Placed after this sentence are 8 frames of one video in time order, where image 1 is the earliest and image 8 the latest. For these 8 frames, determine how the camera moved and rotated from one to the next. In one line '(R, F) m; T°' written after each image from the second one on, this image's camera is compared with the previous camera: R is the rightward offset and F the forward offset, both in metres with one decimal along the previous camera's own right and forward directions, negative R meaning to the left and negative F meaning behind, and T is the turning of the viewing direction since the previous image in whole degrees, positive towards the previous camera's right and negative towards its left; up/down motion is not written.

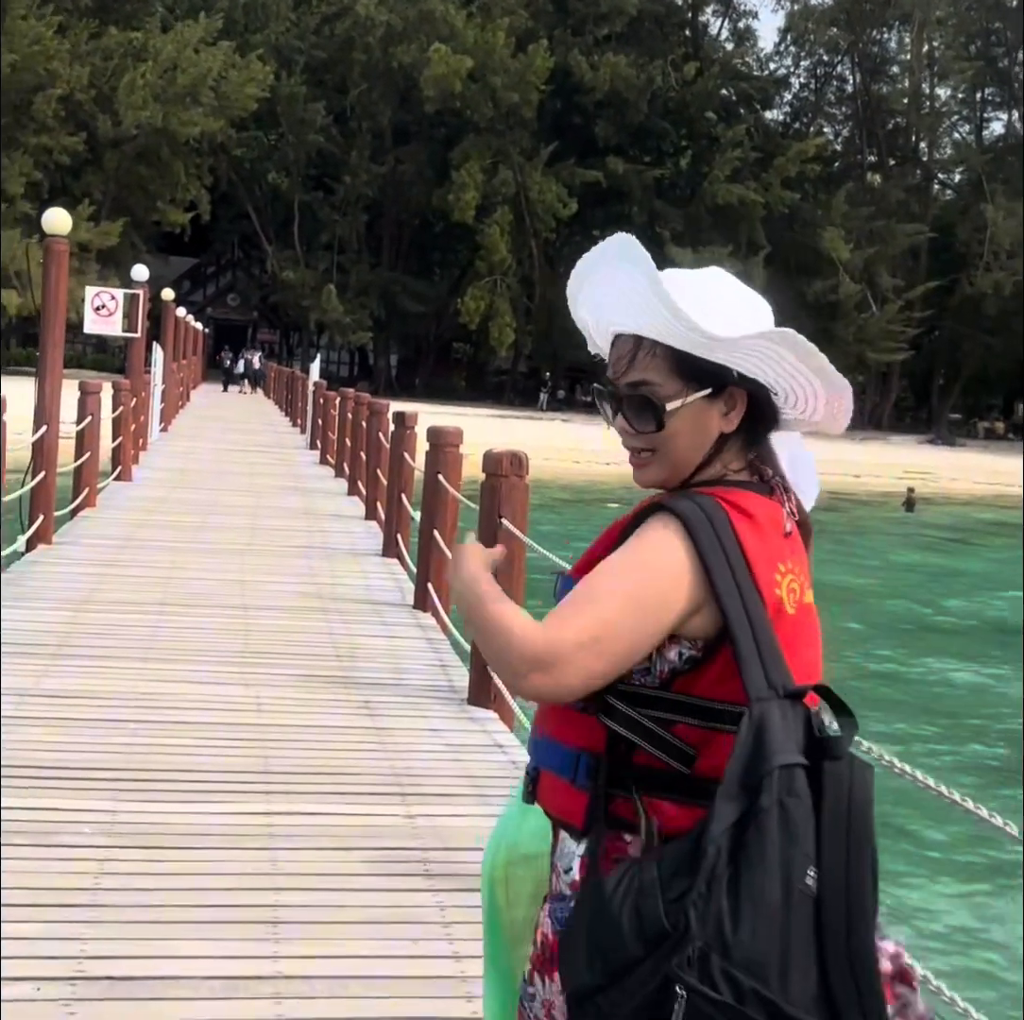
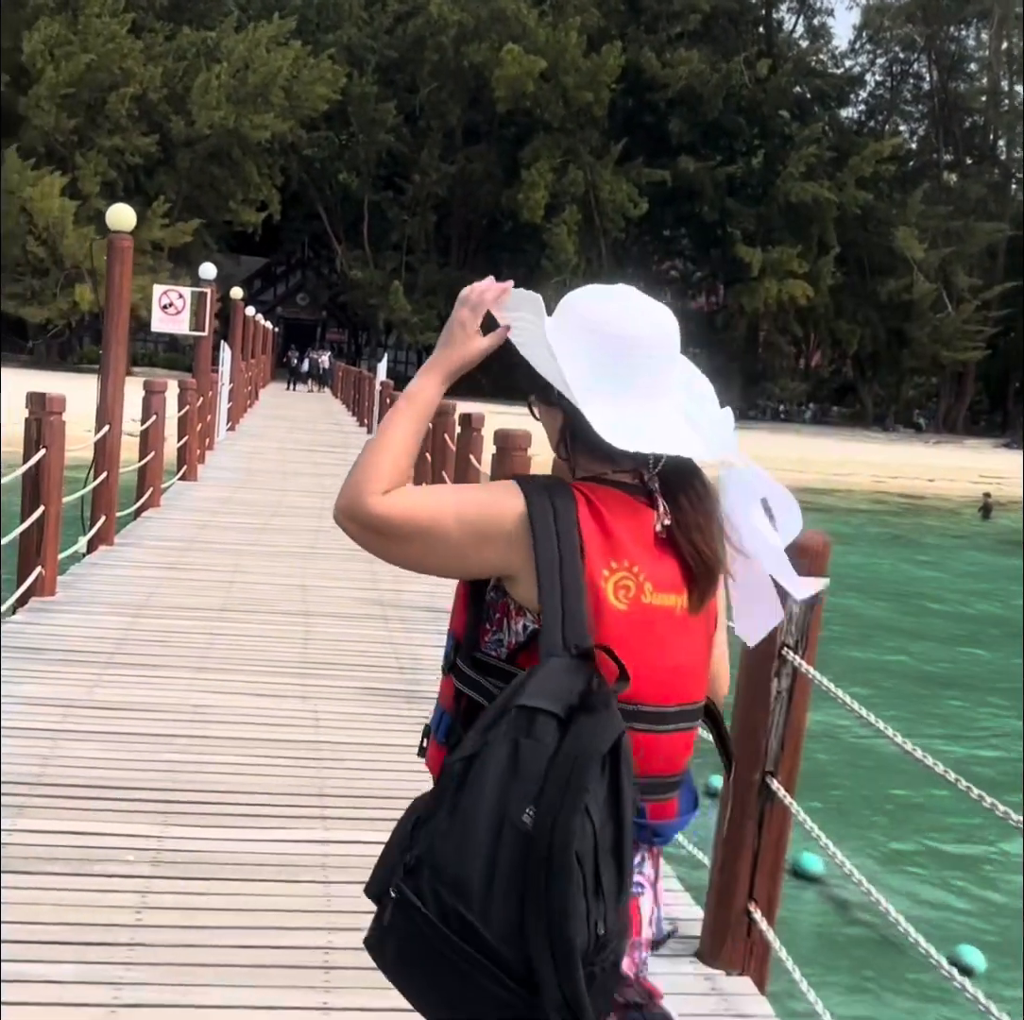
(0.0, +0.2) m; -3°
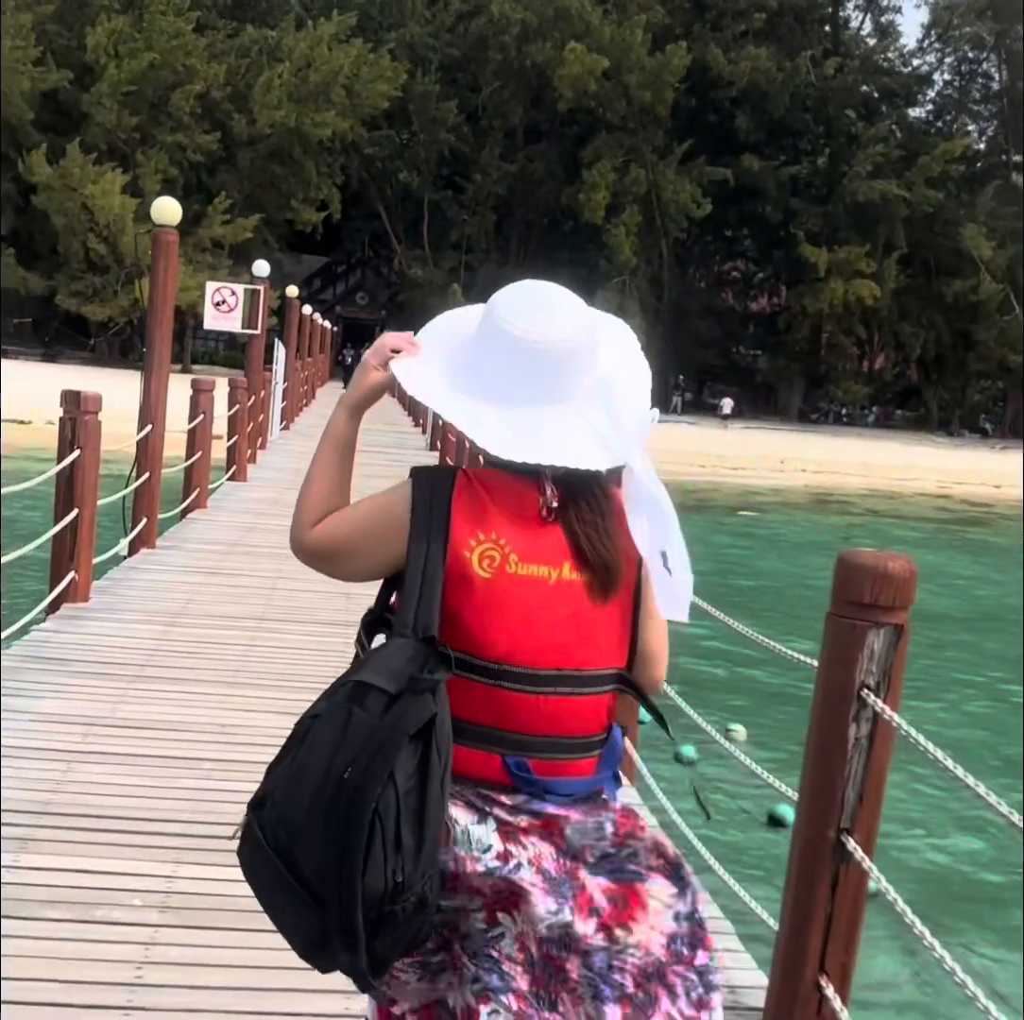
(0.0, +0.3) m; -2°
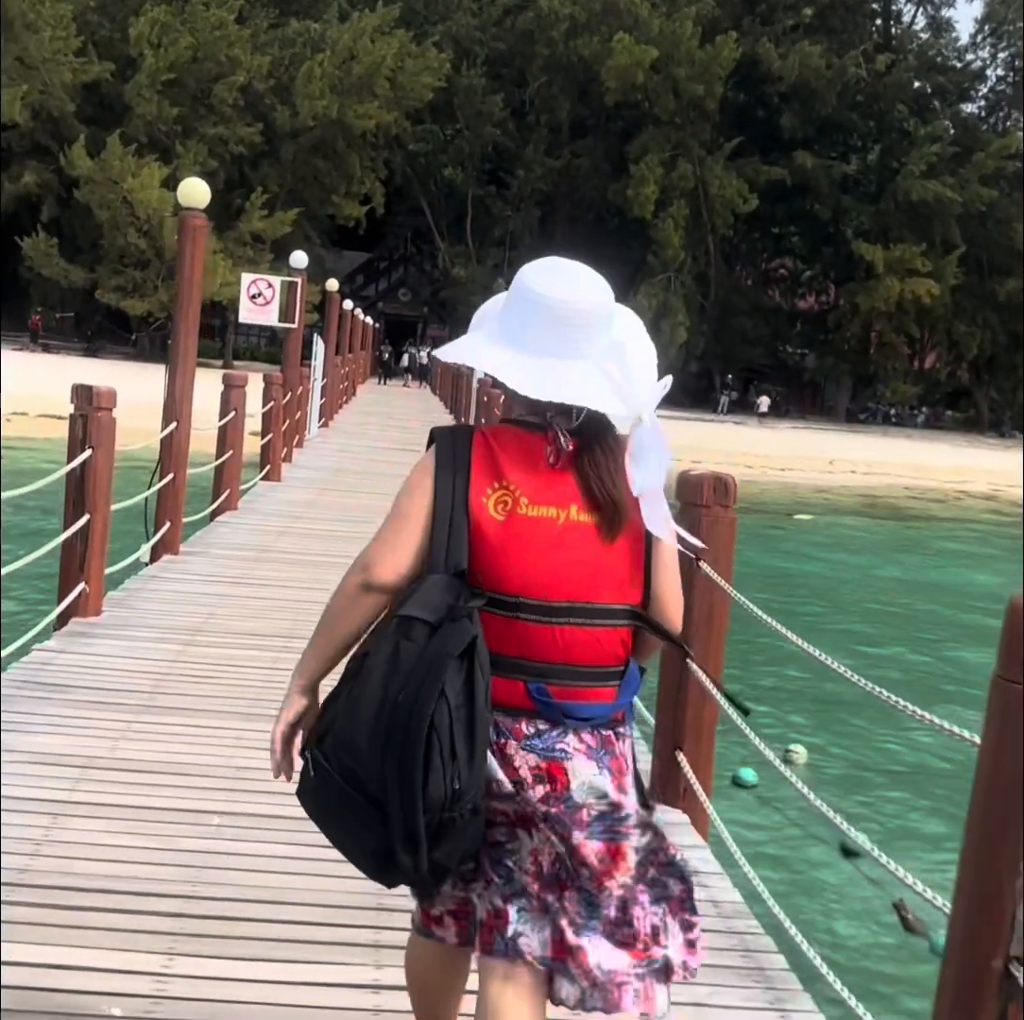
(-0.1, +0.6) m; -2°
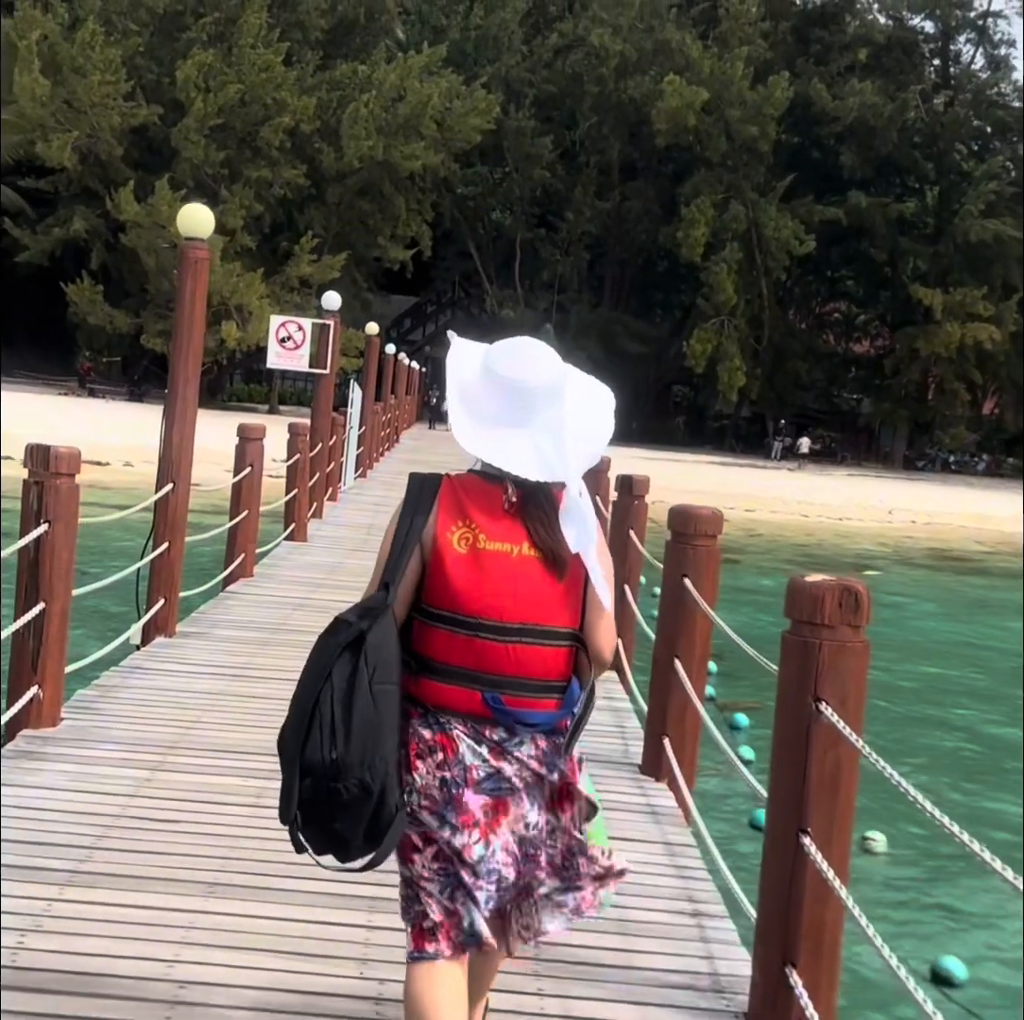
(0.0, +1.0) m; -2°
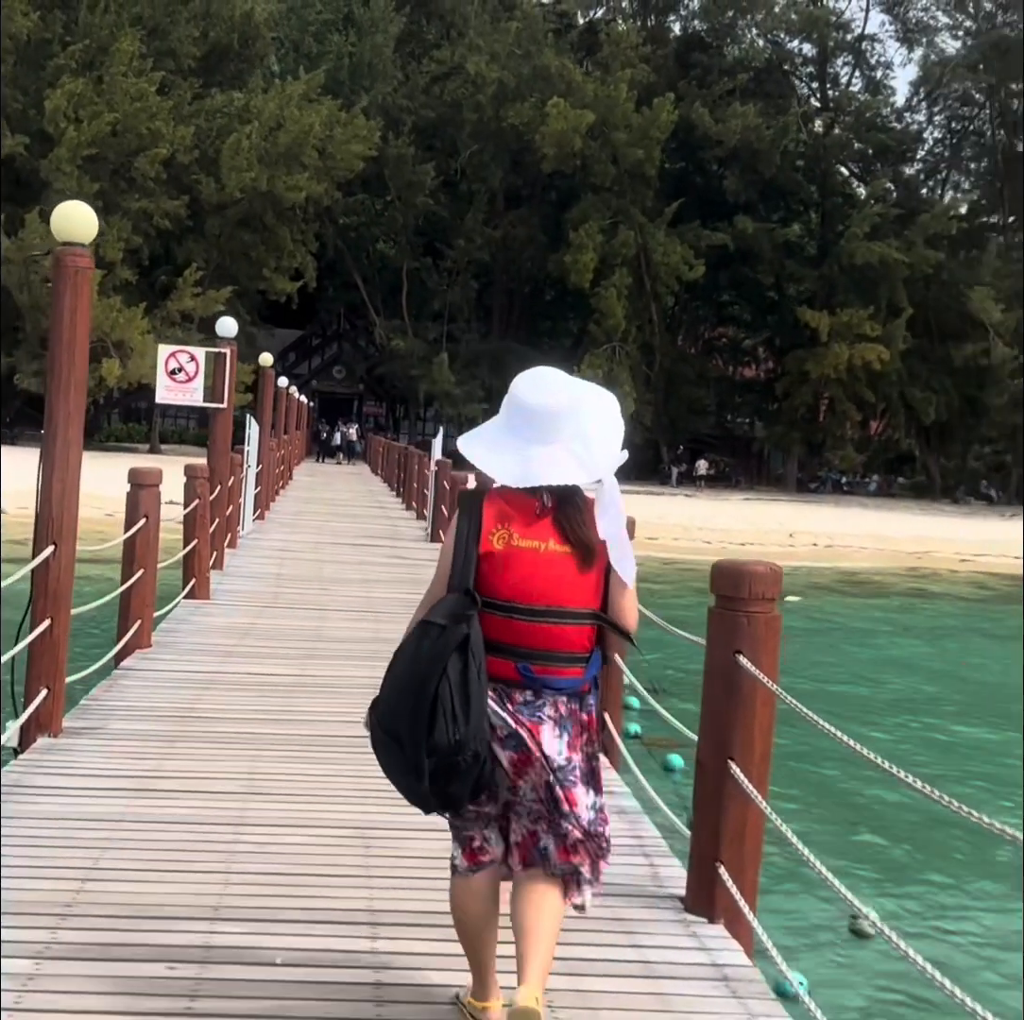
(-0.3, +1.1) m; +5°
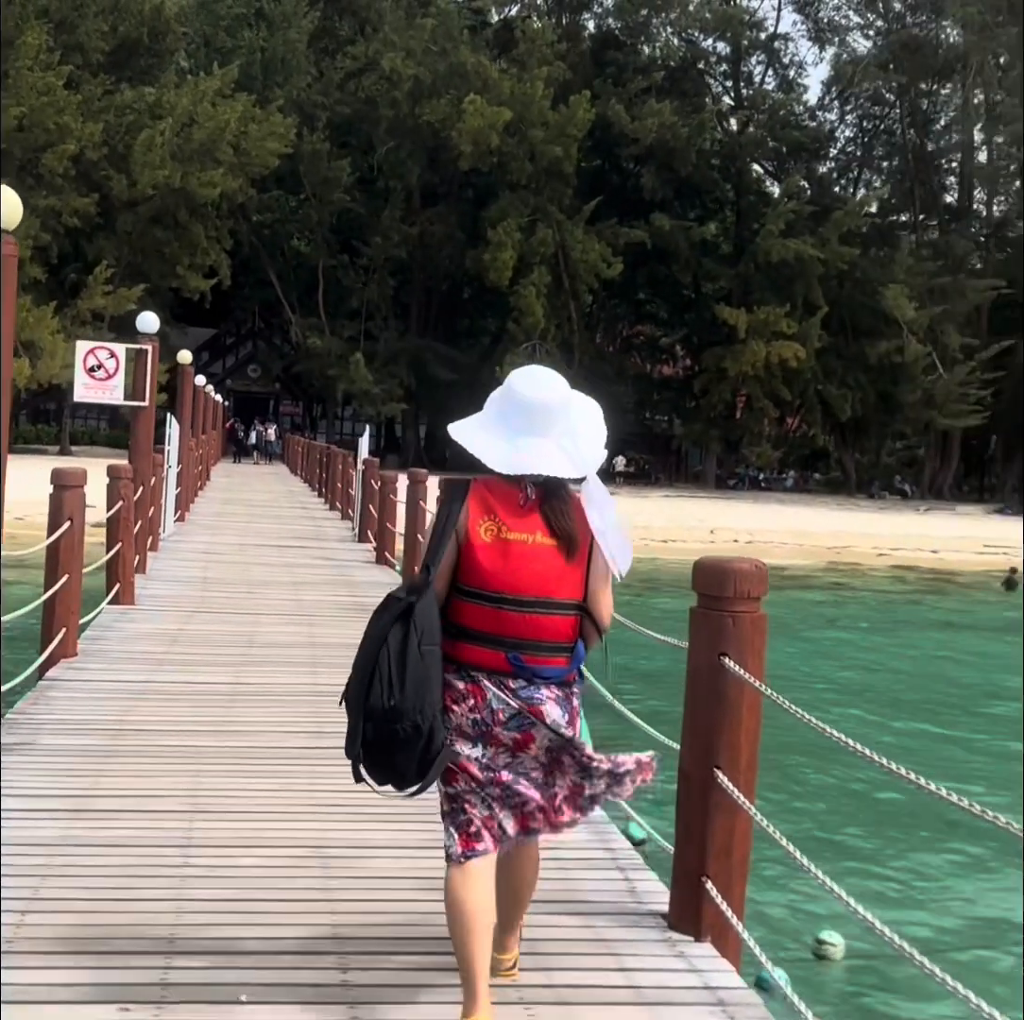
(-0.1, +0.2) m; +4°
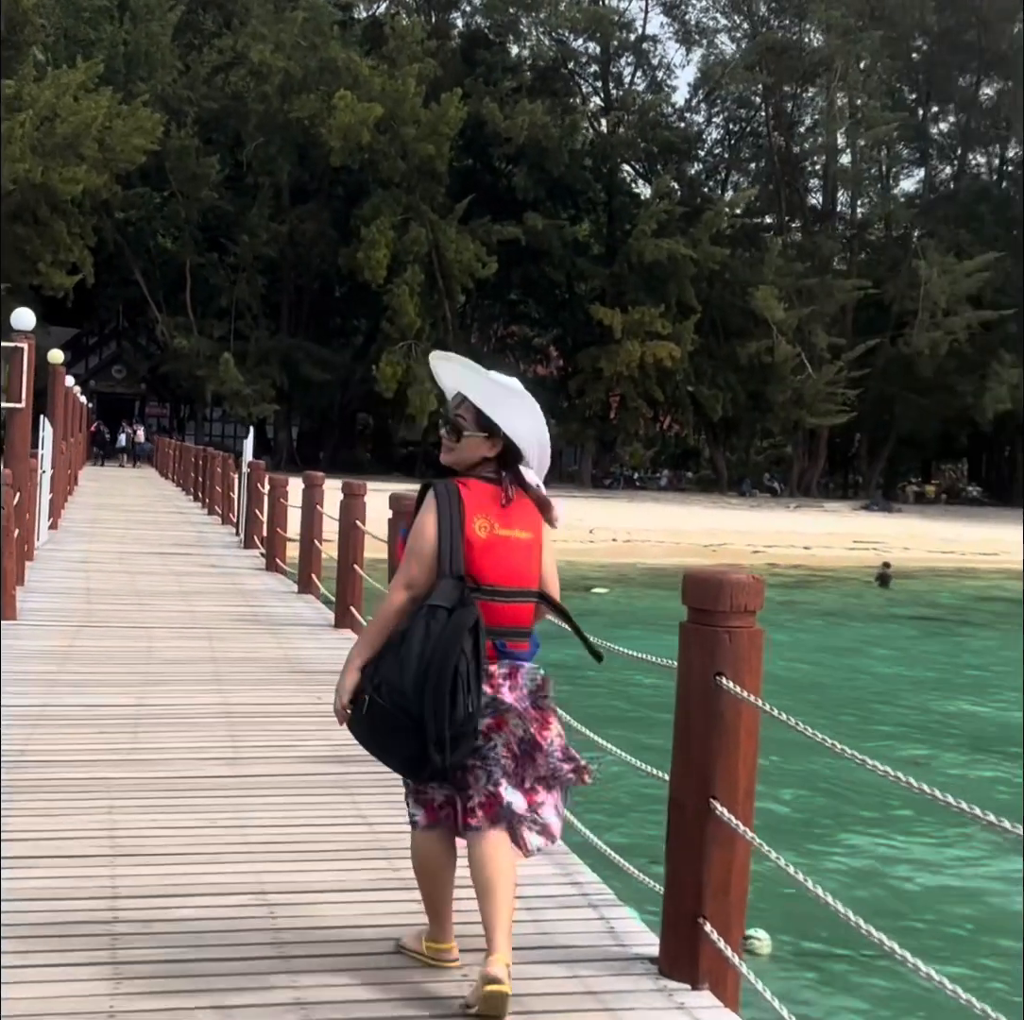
(-0.2, +0.3) m; +6°
